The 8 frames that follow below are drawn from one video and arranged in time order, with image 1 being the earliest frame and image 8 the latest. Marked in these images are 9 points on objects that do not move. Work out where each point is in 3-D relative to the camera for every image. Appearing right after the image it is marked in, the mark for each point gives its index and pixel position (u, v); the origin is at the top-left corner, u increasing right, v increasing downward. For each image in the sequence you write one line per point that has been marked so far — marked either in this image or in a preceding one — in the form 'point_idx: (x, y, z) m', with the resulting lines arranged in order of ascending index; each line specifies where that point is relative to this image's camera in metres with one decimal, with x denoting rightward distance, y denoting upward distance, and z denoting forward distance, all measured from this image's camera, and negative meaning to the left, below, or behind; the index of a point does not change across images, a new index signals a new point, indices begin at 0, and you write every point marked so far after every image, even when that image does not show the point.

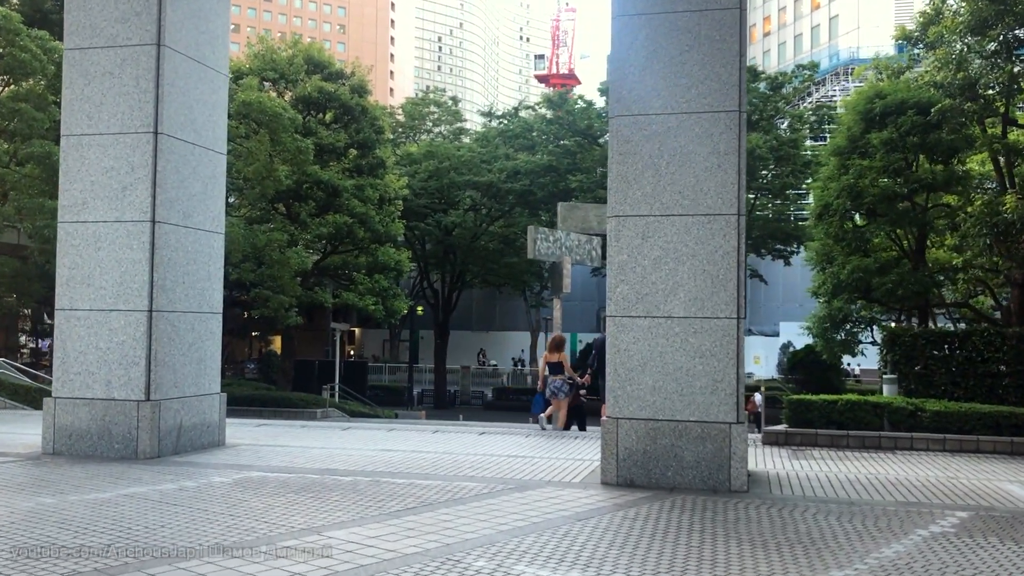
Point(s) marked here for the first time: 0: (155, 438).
0: (-4.4, -1.9, +11.3) m
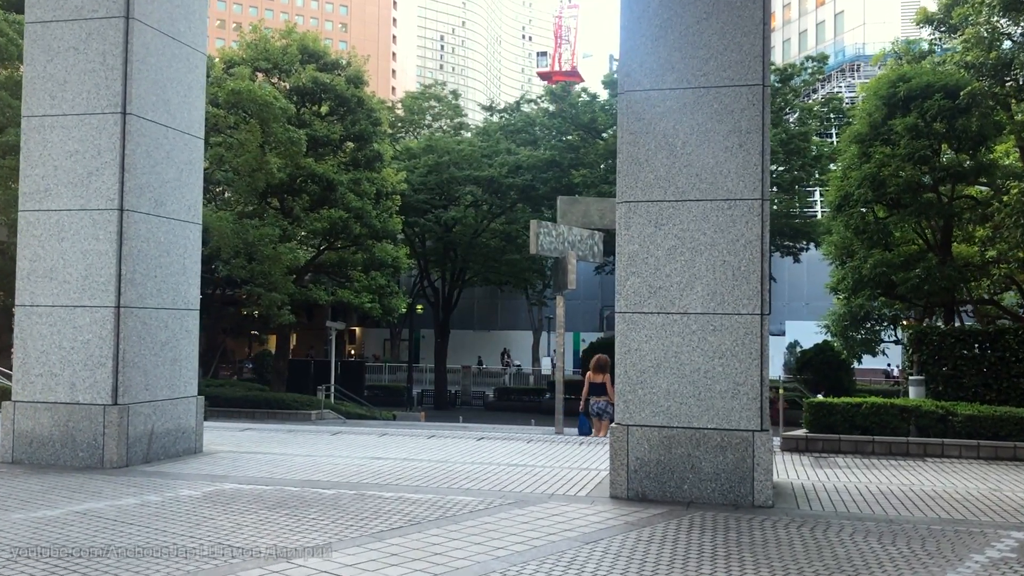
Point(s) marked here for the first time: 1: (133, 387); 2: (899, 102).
0: (-4.4, -1.8, +10.4) m
1: (-4.4, -1.1, +10.6) m
2: (+6.7, +3.2, +15.7) m
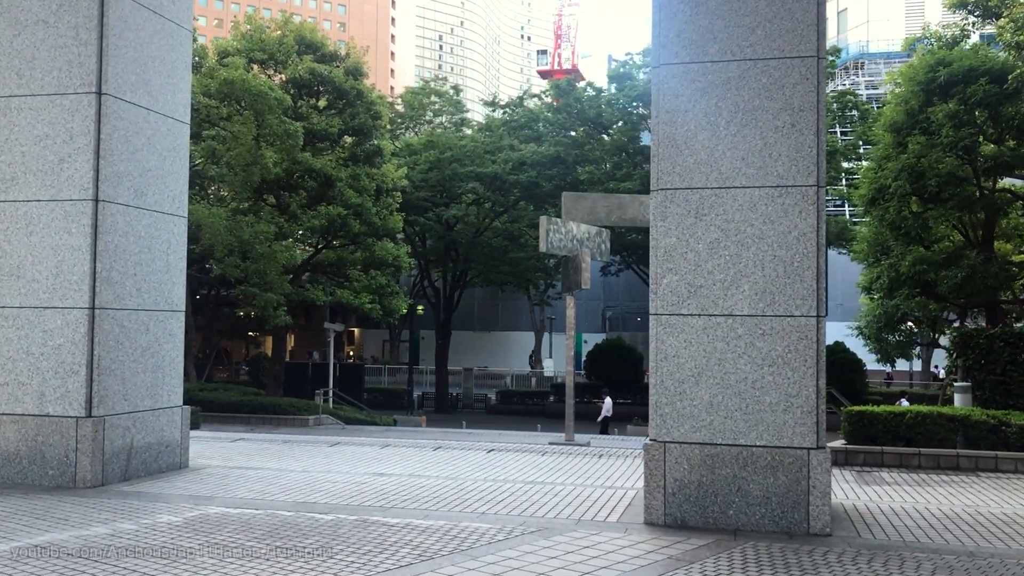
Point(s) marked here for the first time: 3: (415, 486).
0: (-4.2, -1.8, +9.3) m
1: (-4.2, -1.1, +9.5) m
2: (+6.8, +3.2, +14.7) m
3: (-1.0, -2.1, +9.6) m
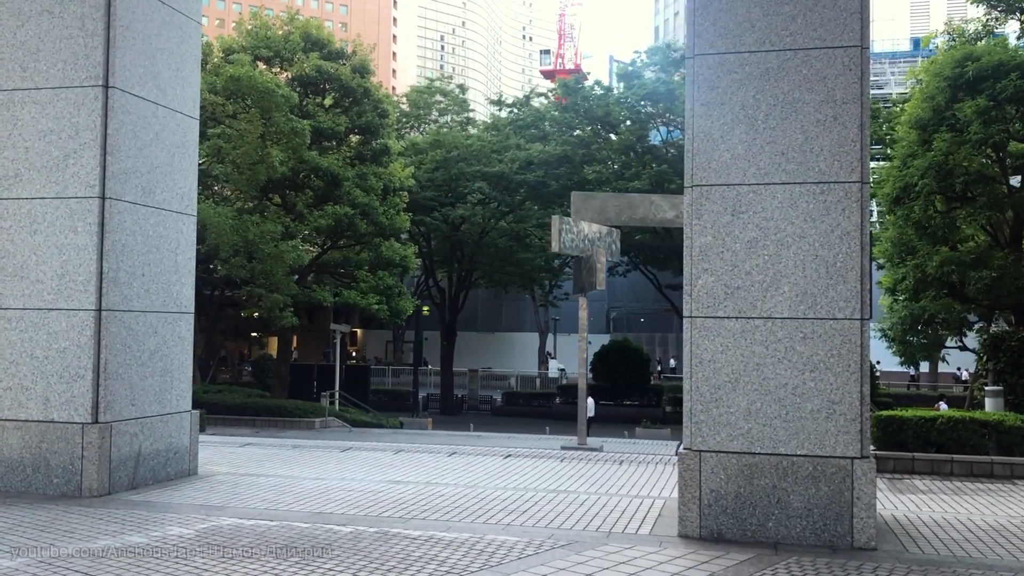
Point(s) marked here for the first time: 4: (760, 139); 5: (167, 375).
0: (-4.0, -1.8, +9.0) m
1: (-3.9, -1.1, +9.1) m
2: (+7.1, +3.2, +14.4) m
3: (-0.8, -2.1, +9.3) m
4: (+2.0, +1.2, +7.6) m
5: (-3.7, -0.9, +9.9) m
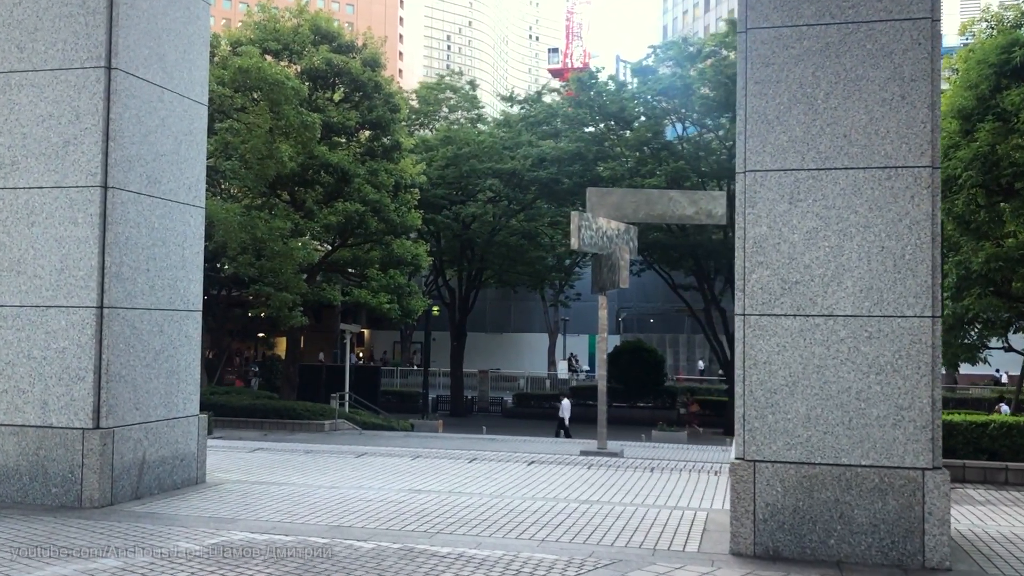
0: (-3.7, -1.8, +8.3) m
1: (-3.7, -1.1, +8.5) m
2: (+7.4, +3.2, +13.7) m
3: (-0.5, -2.1, +8.6) m
4: (+2.3, +1.3, +6.9) m
5: (-3.4, -0.9, +9.3) m
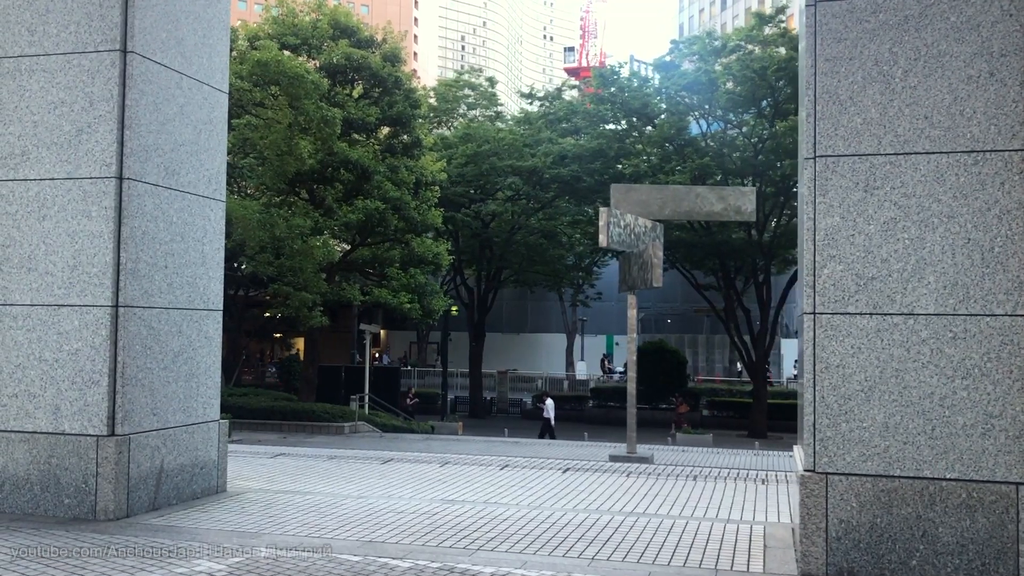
0: (-3.3, -1.7, +7.8) m
1: (-3.3, -1.1, +8.0) m
2: (+7.8, +3.3, +13.0) m
3: (-0.1, -2.0, +8.1) m
4: (+2.7, +1.3, +6.3) m
5: (-3.1, -0.9, +8.8) m
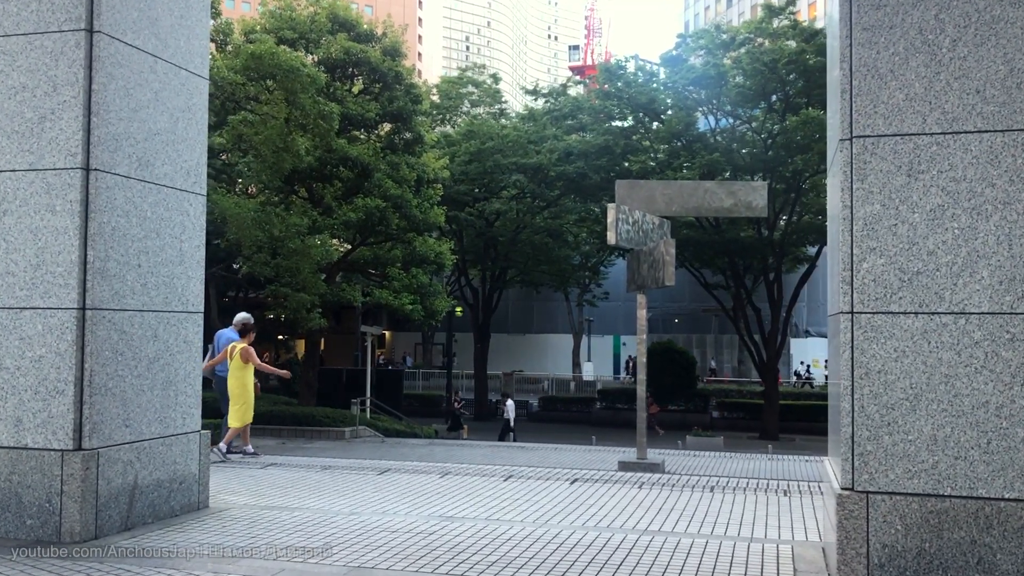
0: (-3.3, -1.7, +7.2) m
1: (-3.3, -1.1, +7.4) m
2: (+7.9, +3.3, +12.3) m
3: (-0.1, -2.0, +7.4) m
4: (+2.7, +1.3, +5.6) m
5: (-3.0, -0.9, +8.2) m
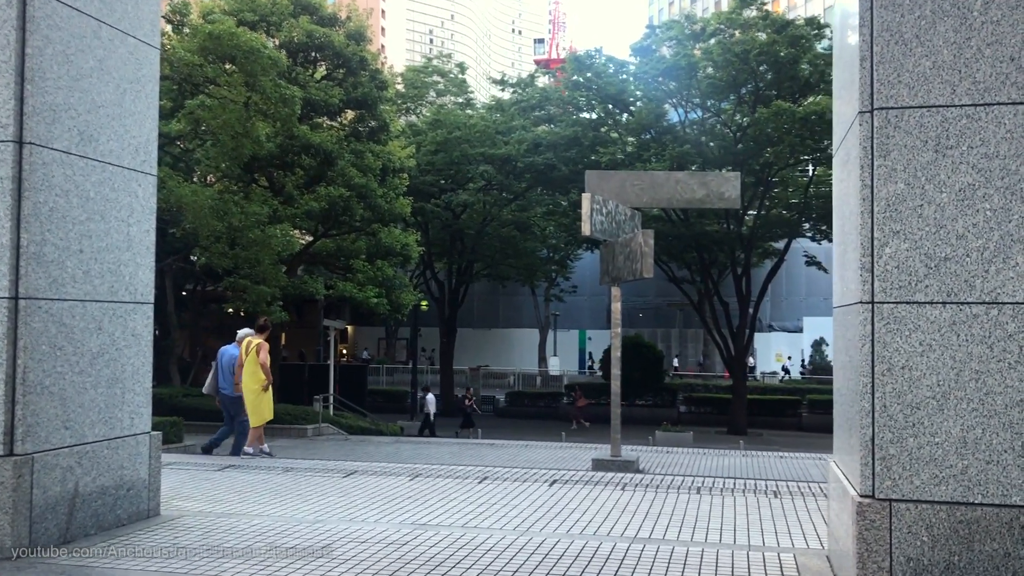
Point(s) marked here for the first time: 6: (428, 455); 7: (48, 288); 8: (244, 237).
0: (-3.4, -1.7, +6.4) m
1: (-3.4, -1.0, +6.6) m
2: (+7.5, +3.4, +12.0) m
3: (-0.3, -1.9, +6.8) m
4: (+2.6, +1.4, +5.1) m
5: (-3.2, -0.8, +7.4) m
6: (-1.3, -2.6, +14.4) m
7: (-3.4, 0.0, +6.7) m
8: (-5.5, +1.1, +18.9) m
